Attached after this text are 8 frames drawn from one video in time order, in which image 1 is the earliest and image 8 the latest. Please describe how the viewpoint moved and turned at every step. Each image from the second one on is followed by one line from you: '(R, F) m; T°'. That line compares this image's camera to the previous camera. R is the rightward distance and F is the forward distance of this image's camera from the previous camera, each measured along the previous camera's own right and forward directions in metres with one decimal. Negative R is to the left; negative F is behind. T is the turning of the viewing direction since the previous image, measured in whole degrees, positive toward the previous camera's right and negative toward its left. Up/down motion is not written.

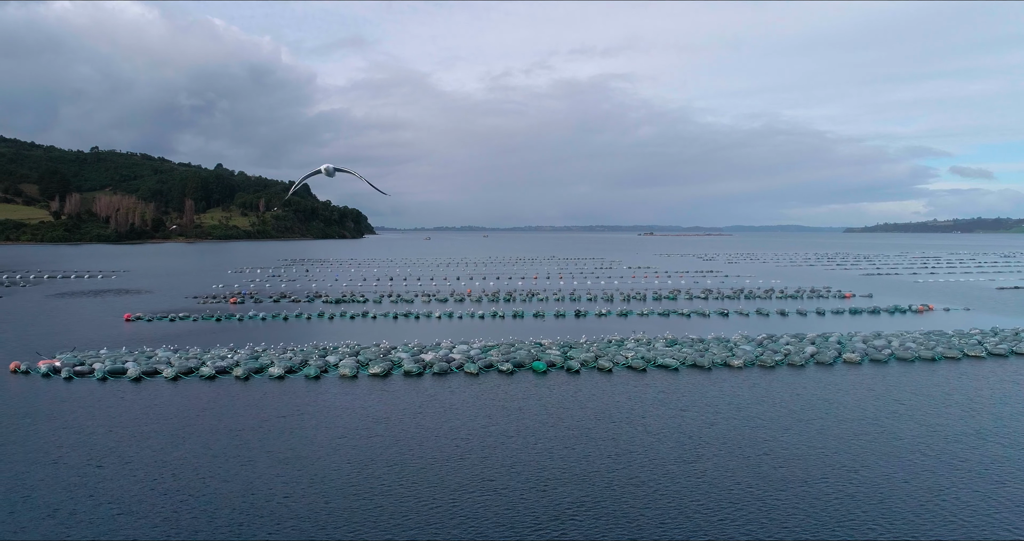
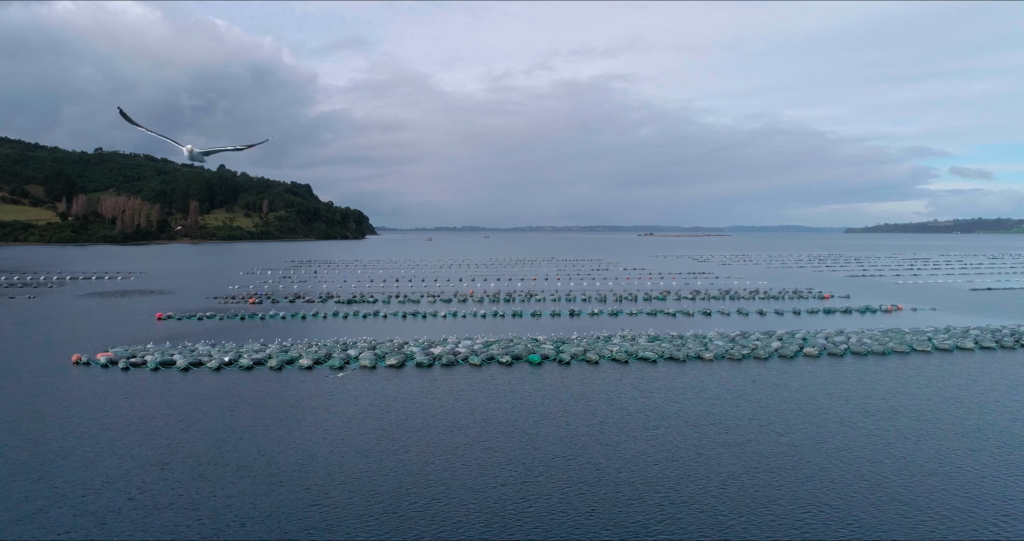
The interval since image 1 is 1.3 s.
(0.0, -1.5) m; 0°
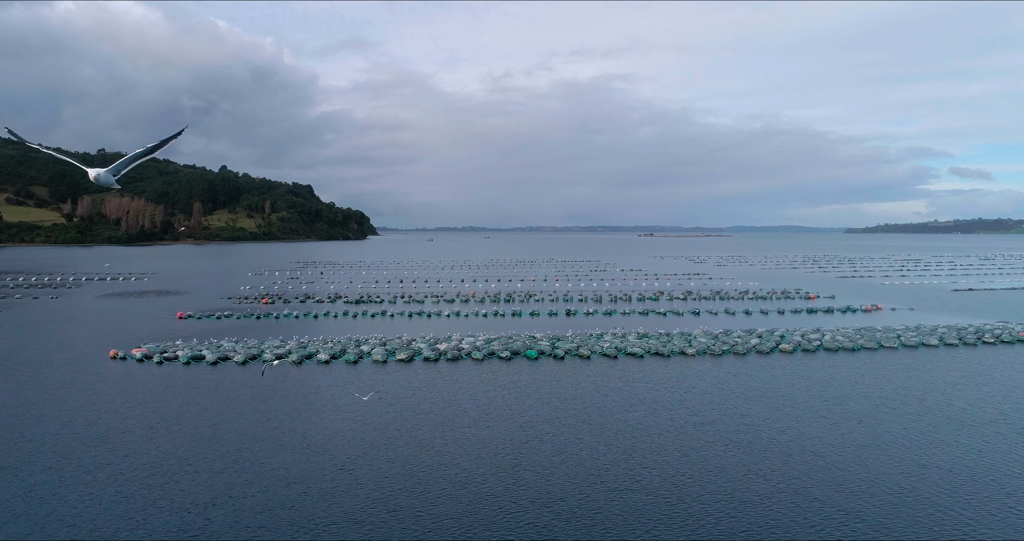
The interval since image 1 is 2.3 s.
(0.0, -1.2) m; 0°
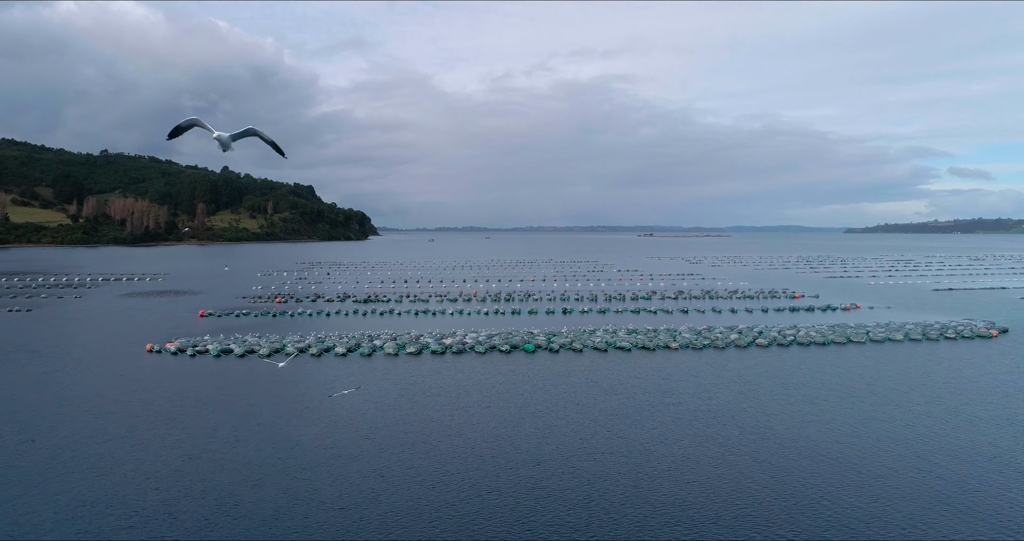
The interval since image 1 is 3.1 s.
(0.0, -1.4) m; 0°
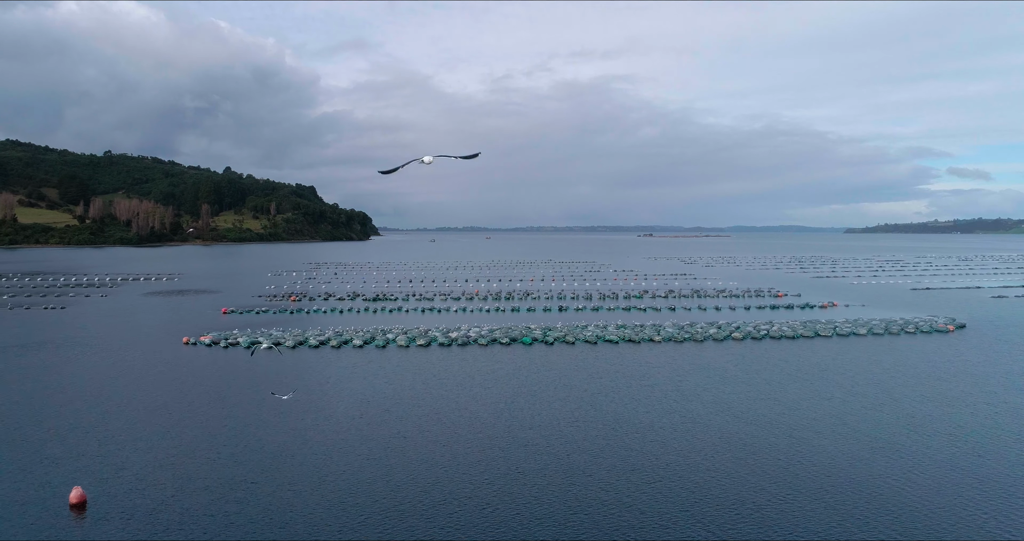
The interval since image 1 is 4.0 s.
(0.0, -1.7) m; 0°
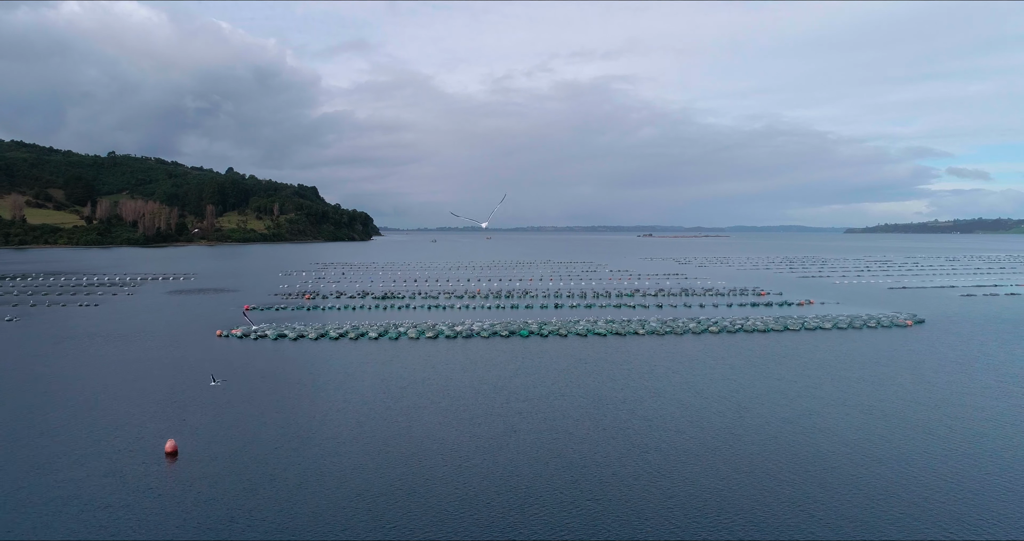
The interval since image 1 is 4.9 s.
(0.0, -1.9) m; 0°
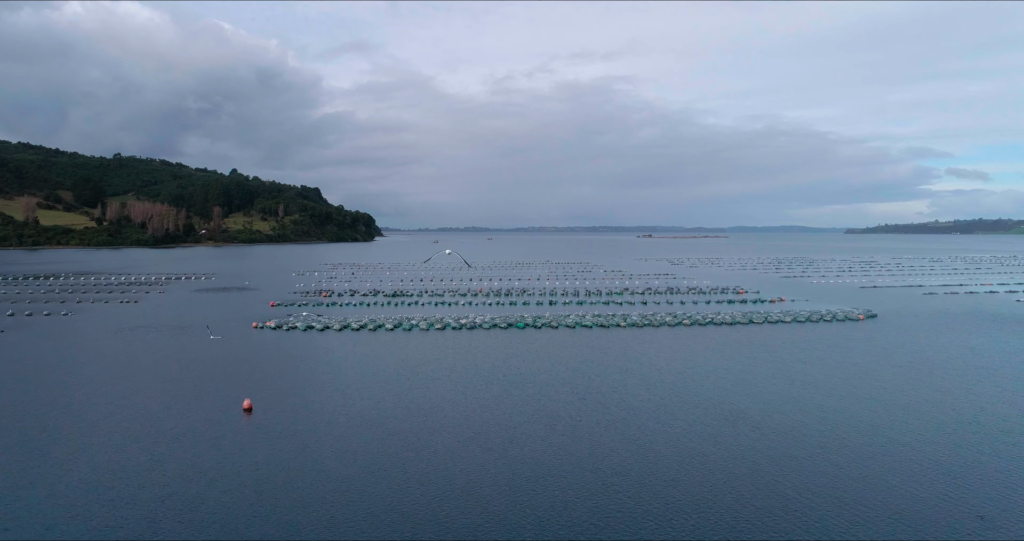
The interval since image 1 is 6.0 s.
(+0.1, -2.7) m; 0°
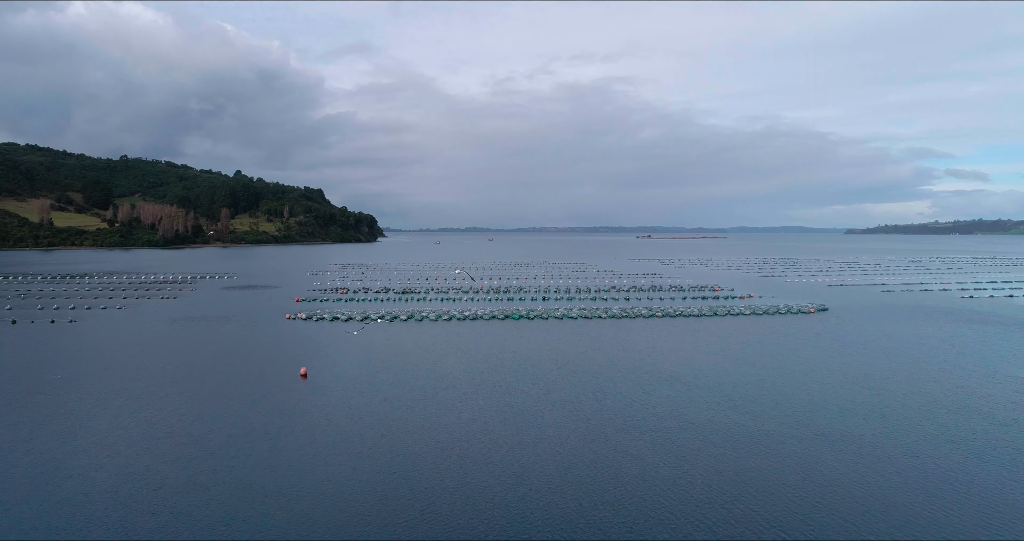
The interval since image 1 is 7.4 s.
(+0.2, -3.5) m; 0°
